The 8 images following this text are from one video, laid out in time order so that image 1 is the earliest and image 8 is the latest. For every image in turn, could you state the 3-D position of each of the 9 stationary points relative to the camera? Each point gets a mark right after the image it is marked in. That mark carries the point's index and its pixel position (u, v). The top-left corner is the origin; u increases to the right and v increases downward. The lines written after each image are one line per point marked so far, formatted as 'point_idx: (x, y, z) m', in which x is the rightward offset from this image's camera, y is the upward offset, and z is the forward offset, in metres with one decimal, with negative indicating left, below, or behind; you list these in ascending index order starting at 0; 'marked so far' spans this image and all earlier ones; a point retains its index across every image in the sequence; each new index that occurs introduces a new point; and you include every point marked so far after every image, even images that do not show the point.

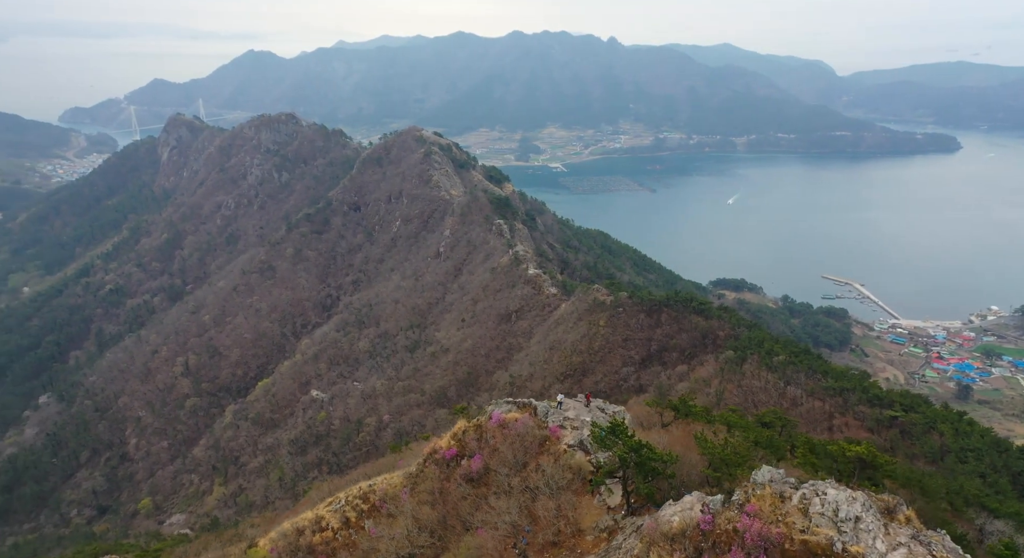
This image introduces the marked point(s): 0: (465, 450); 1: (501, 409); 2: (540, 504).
0: (-1.7, -6.0, +18.6) m
1: (-0.4, -4.7, +19.7) m
2: (+0.7, -6.2, +14.7) m
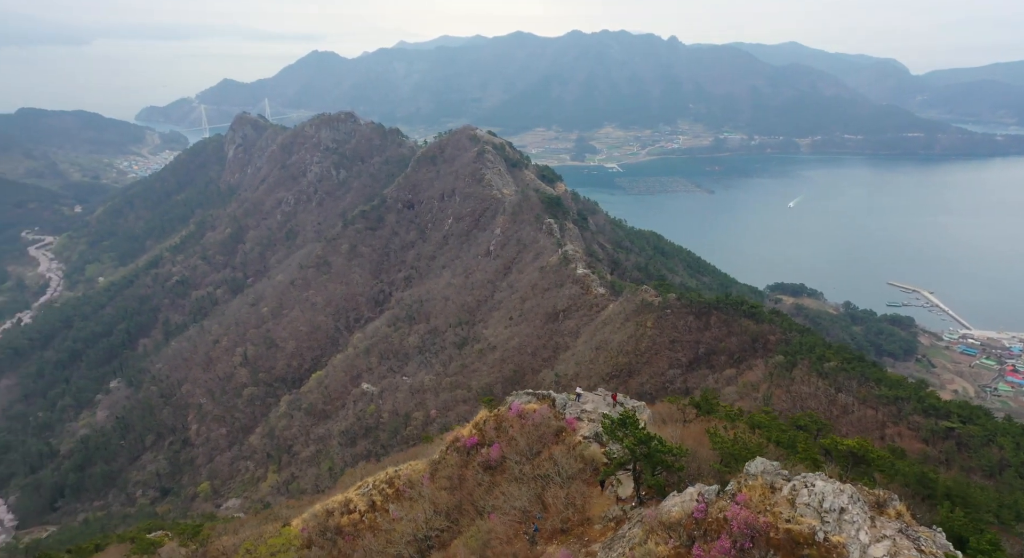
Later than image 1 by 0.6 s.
0: (-1.0, -5.7, +19.1) m
1: (+0.4, -4.5, +20.2) m
2: (+1.0, -6.0, +15.1) m
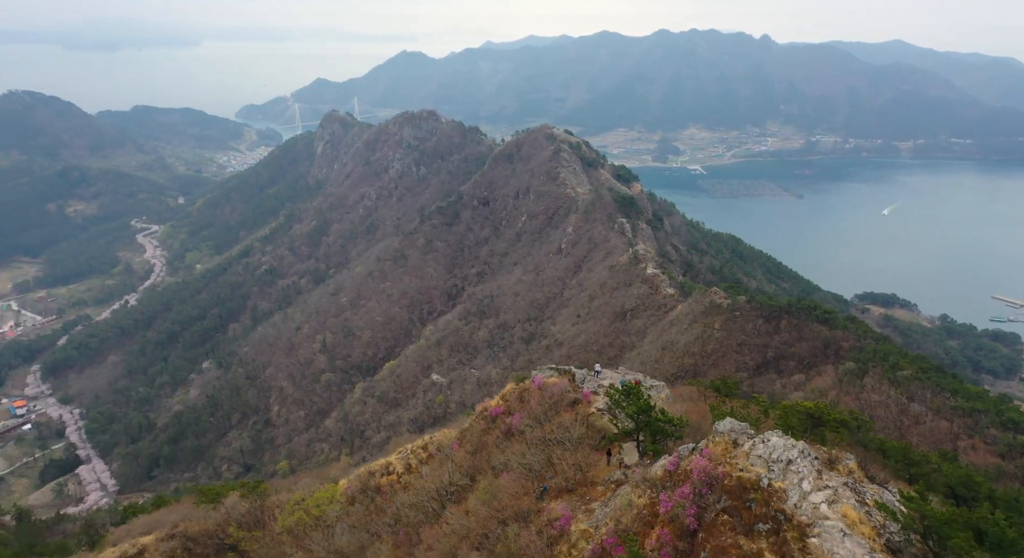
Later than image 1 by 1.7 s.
0: (-0.2, -4.9, +20.4) m
1: (+1.3, -3.7, +21.3) m
2: (+1.4, -5.3, +16.2) m
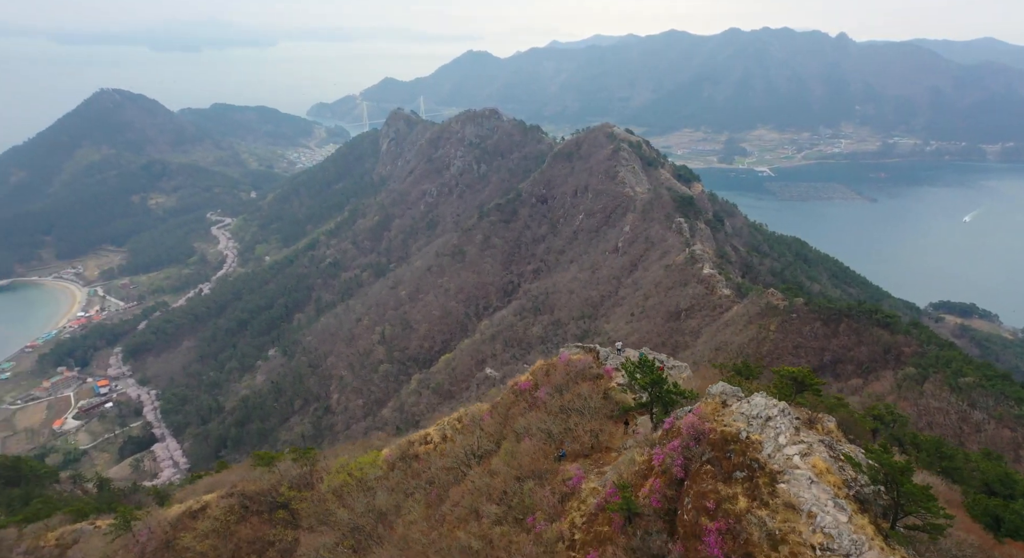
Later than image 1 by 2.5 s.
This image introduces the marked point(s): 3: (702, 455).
0: (+0.9, -4.2, +21.6) m
1: (+2.5, -3.0, +22.3) m
2: (+2.0, -4.6, +17.3) m
3: (+3.6, -3.4, +10.3) m
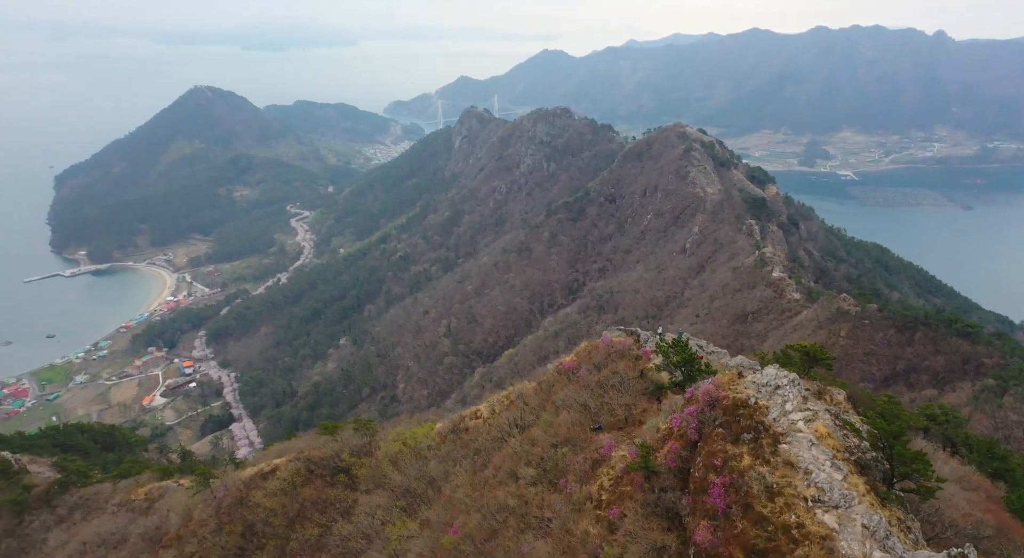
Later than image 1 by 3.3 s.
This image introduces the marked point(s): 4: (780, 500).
0: (+2.7, -3.5, +22.8) m
1: (+4.5, -2.4, +23.2) m
2: (+3.4, -4.0, +18.3) m
3: (+4.3, -3.0, +11.2) m
4: (+4.8, -3.9, +9.6) m
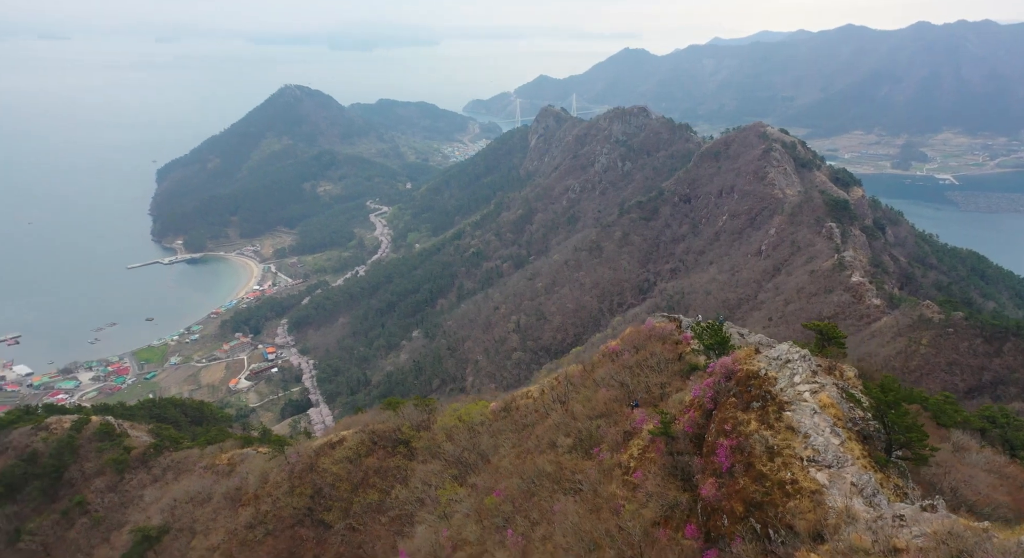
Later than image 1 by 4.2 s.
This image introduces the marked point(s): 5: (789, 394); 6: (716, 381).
0: (+4.8, -3.0, +23.7) m
1: (+6.7, -1.9, +24.0) m
2: (+4.9, -3.6, +19.2) m
3: (+5.0, -2.5, +12.1) m
4: (+5.3, -3.5, +10.4) m
5: (+5.8, -2.4, +11.1) m
6: (+4.8, -2.4, +12.4) m
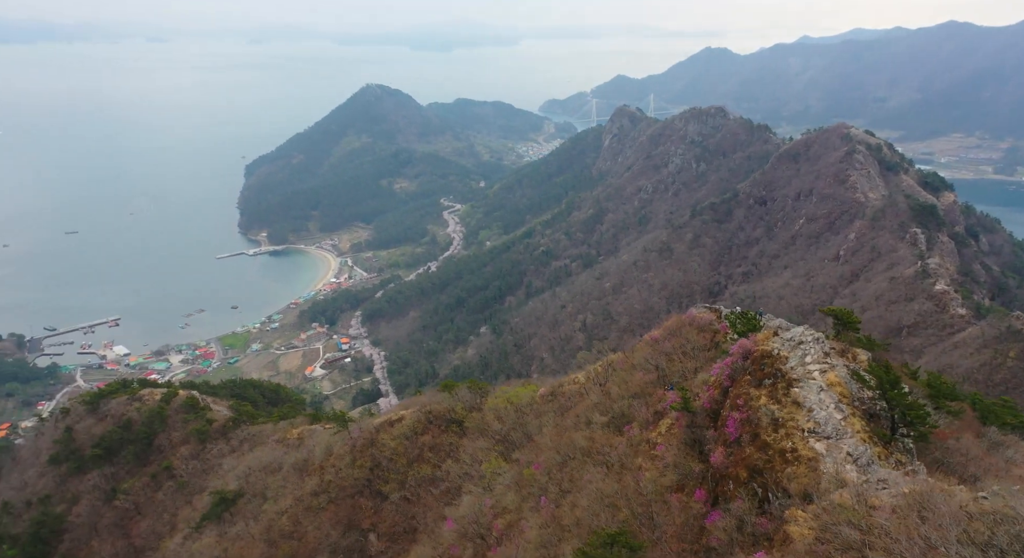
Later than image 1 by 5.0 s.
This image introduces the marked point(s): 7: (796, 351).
0: (+6.9, -2.6, +24.4) m
1: (+8.8, -1.6, +24.4) m
2: (+6.4, -3.2, +19.9) m
3: (+5.7, -2.2, +12.8) m
4: (+5.8, -3.2, +11.1) m
5: (+6.4, -2.1, +11.7) m
6: (+5.5, -2.0, +13.1) m
7: (+6.7, -1.7, +12.2) m
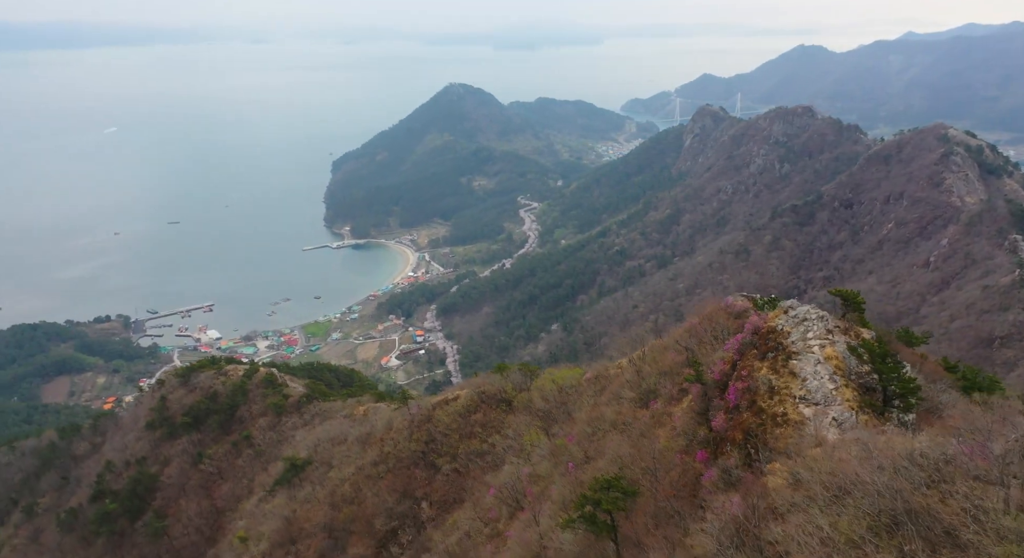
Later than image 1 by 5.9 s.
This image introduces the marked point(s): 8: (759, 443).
0: (+8.9, -2.0, +24.9) m
1: (+10.8, -1.1, +24.7) m
2: (+7.8, -2.6, +20.5) m
3: (+6.3, -1.7, +13.5) m
4: (+6.1, -2.7, +11.9) m
5: (+6.9, -1.7, +12.4) m
6: (+6.2, -1.5, +13.9) m
7: (+7.2, -1.3, +12.8) m
8: (+5.6, -3.7, +11.8) m
